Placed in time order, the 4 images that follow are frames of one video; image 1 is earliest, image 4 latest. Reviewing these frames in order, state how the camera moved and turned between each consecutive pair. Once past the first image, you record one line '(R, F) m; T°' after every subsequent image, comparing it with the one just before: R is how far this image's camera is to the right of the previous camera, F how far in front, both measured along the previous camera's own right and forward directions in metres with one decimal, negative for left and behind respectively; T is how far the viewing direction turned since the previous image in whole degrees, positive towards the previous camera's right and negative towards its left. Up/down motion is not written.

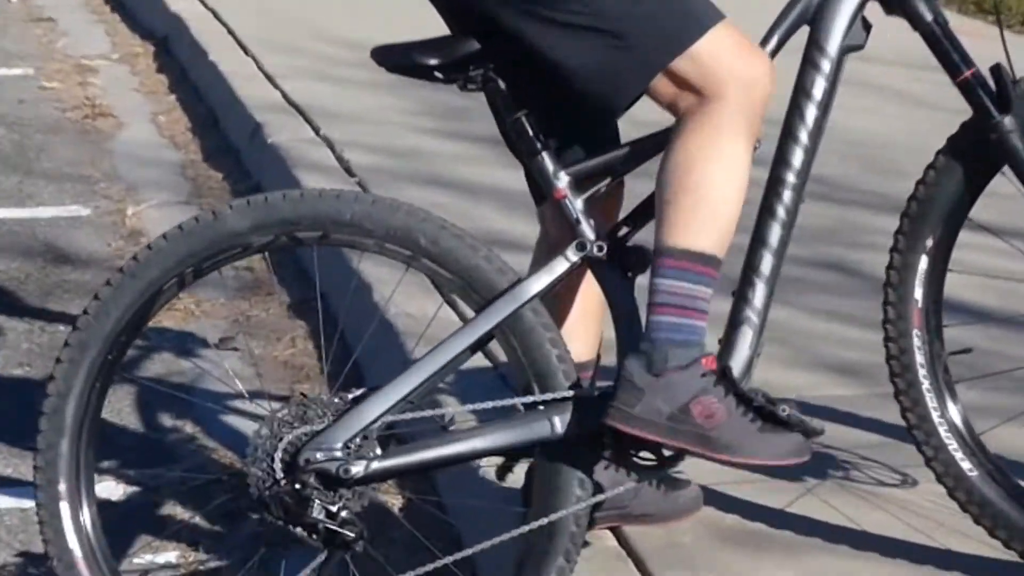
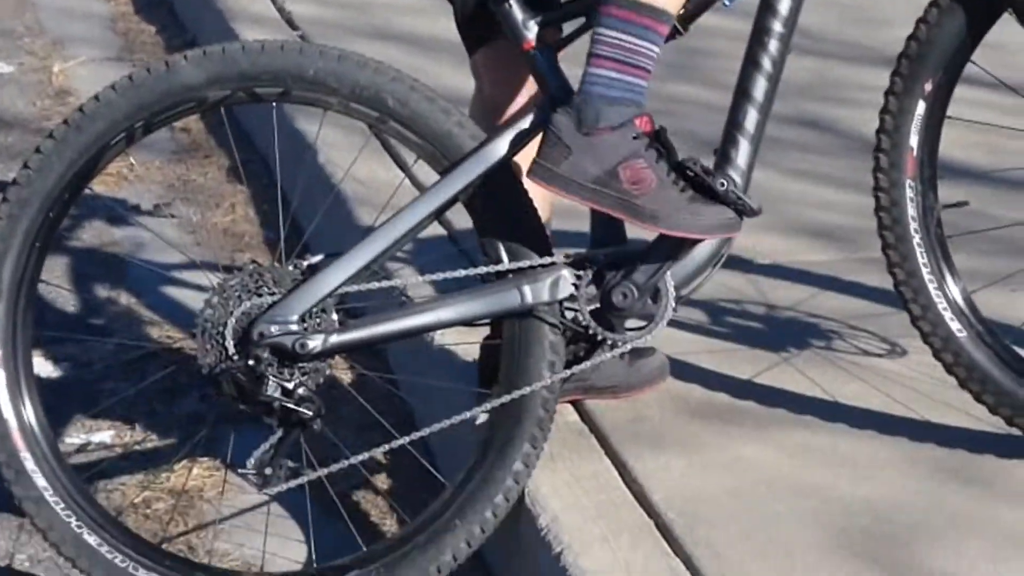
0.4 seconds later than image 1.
(+0.1, +0.2) m; +1°
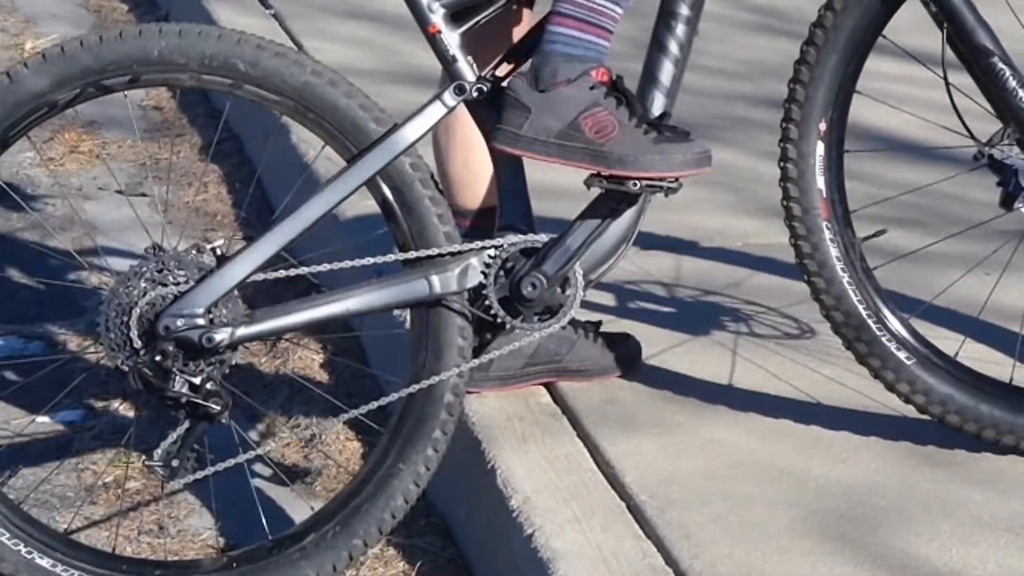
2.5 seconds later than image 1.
(+0.1, 0.0) m; 0°
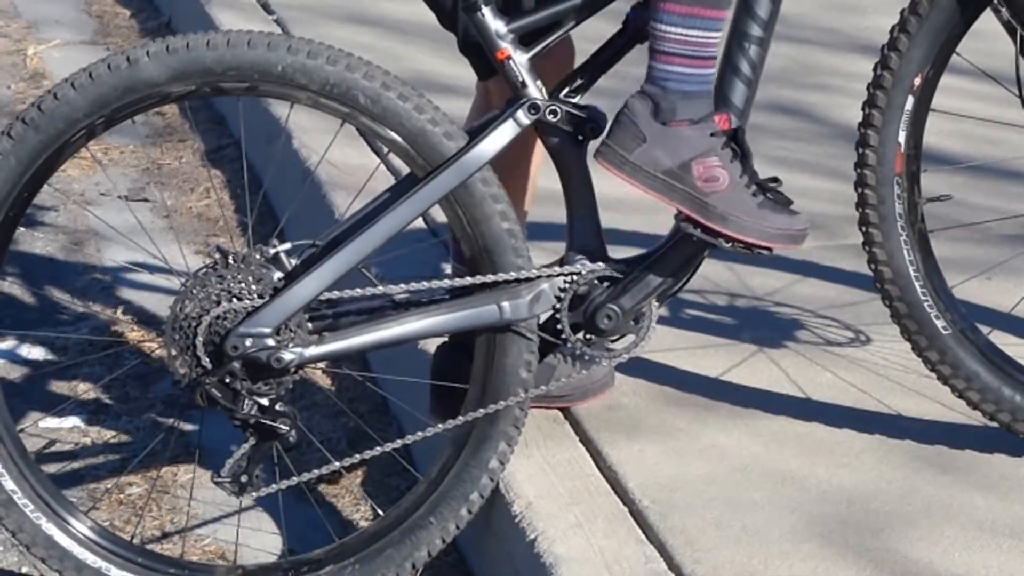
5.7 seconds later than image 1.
(0.0, 0.0) m; 0°
